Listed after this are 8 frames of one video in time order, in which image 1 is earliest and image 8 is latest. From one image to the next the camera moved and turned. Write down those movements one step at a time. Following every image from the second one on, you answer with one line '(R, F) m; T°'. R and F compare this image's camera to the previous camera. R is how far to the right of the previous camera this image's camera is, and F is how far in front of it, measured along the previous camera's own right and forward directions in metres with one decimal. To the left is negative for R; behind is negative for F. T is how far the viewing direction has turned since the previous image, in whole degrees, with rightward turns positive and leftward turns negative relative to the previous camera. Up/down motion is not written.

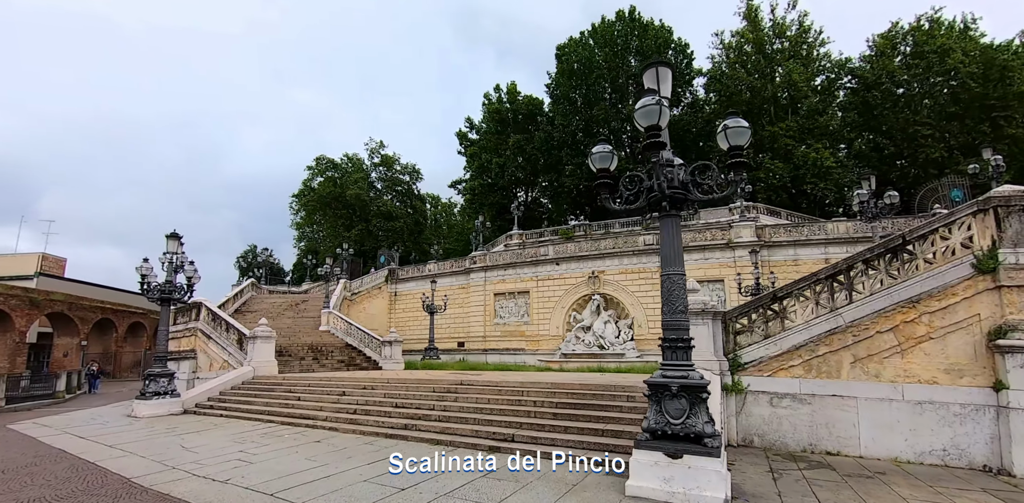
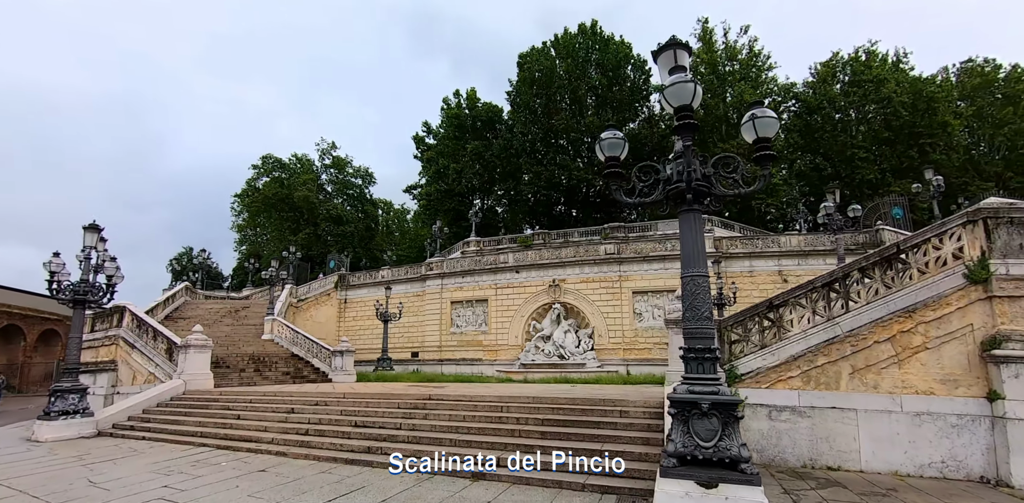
(-0.5, +0.9) m; +6°
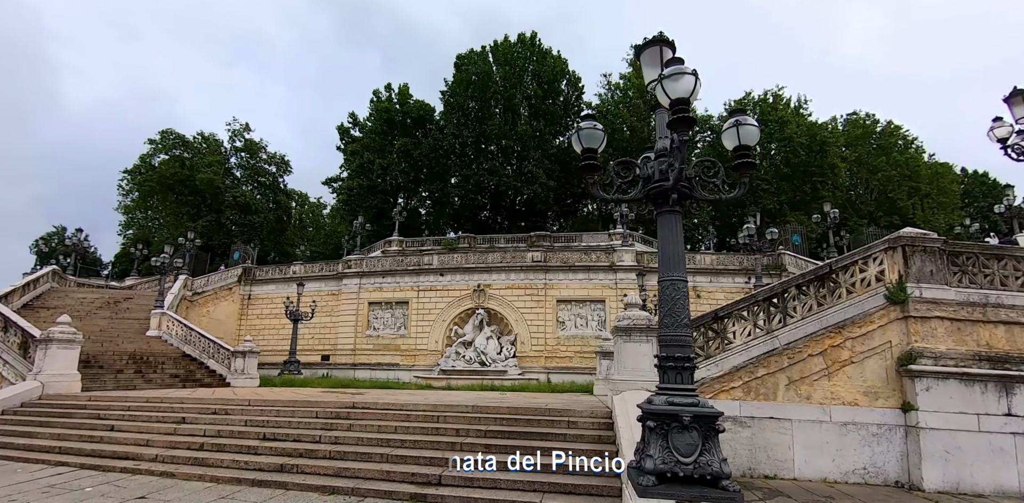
(-0.4, +0.7) m; +9°
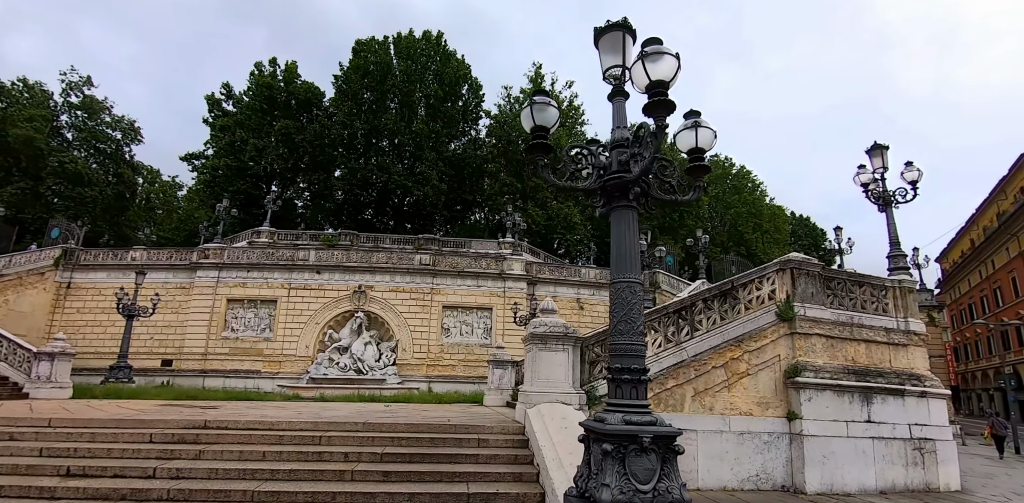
(-0.4, +0.9) m; +13°
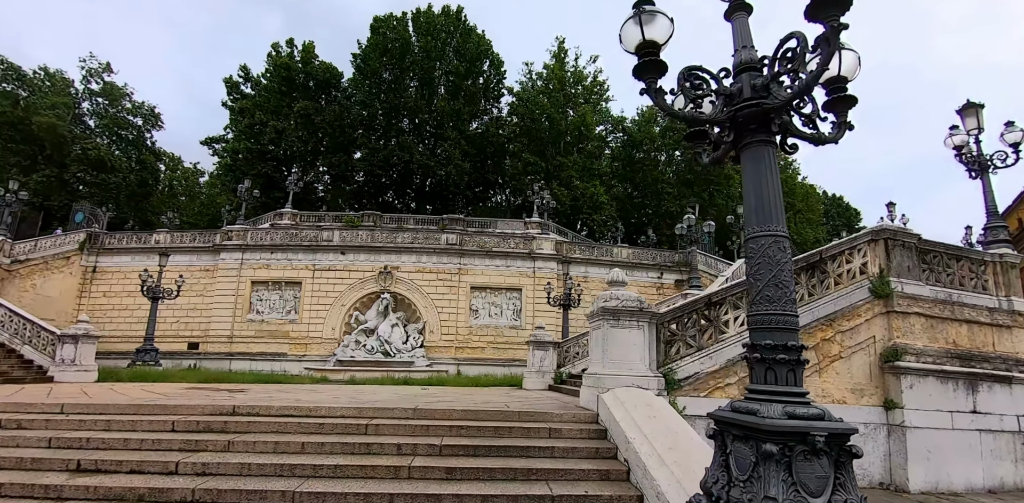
(-0.6, +0.9) m; -2°
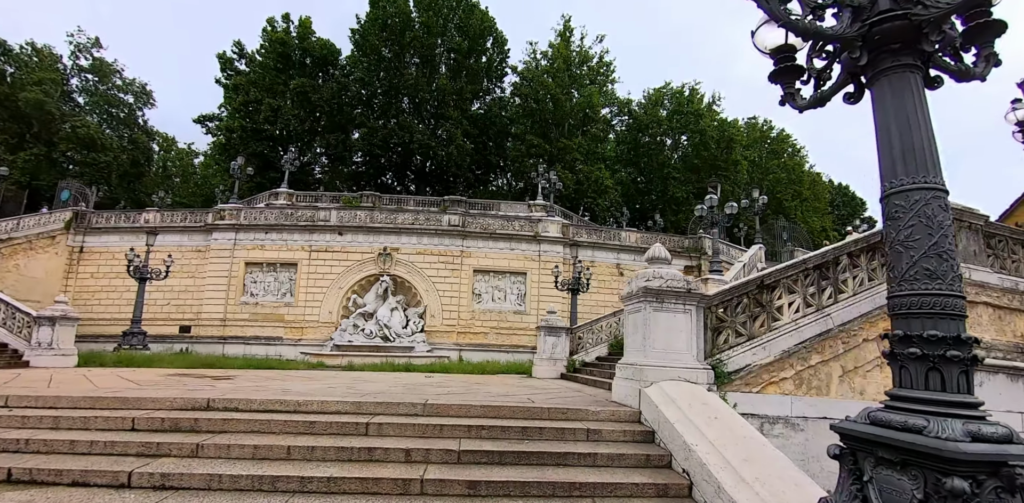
(-0.3, +0.9) m; 0°
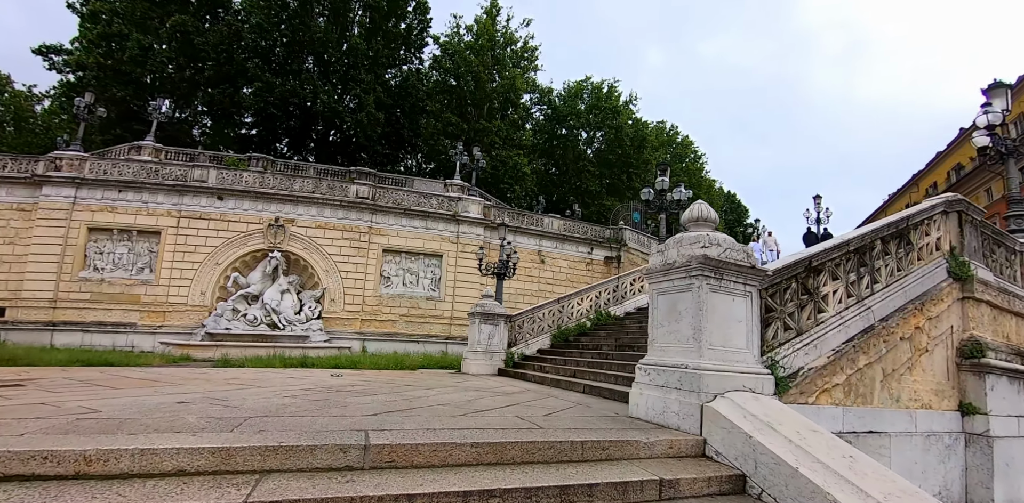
(-0.6, +2.0) m; +11°
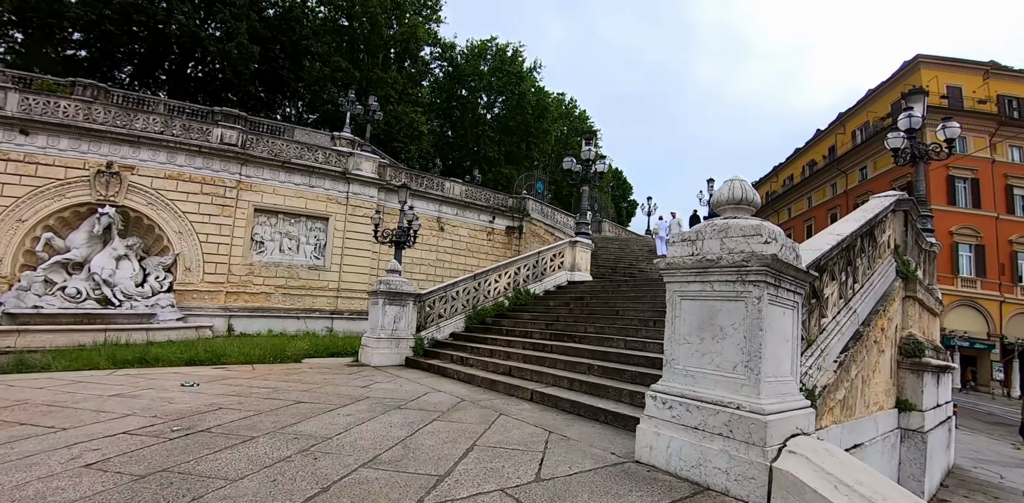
(-0.4, +1.3) m; +13°
